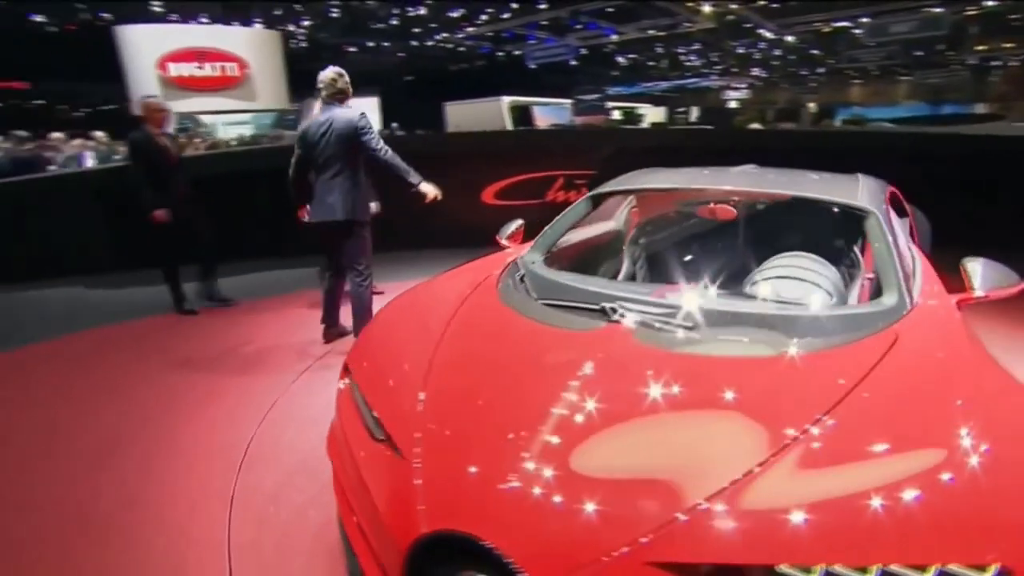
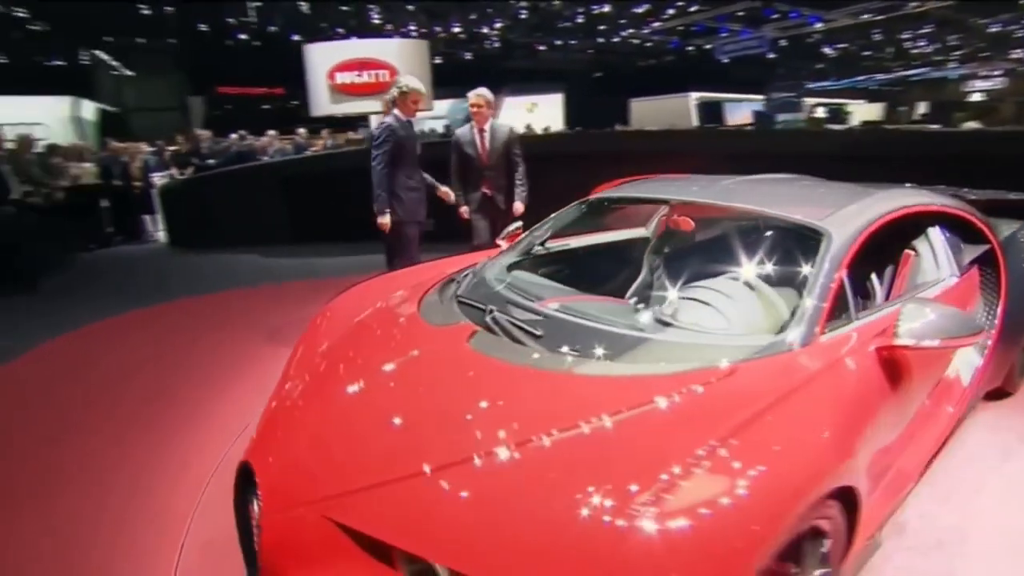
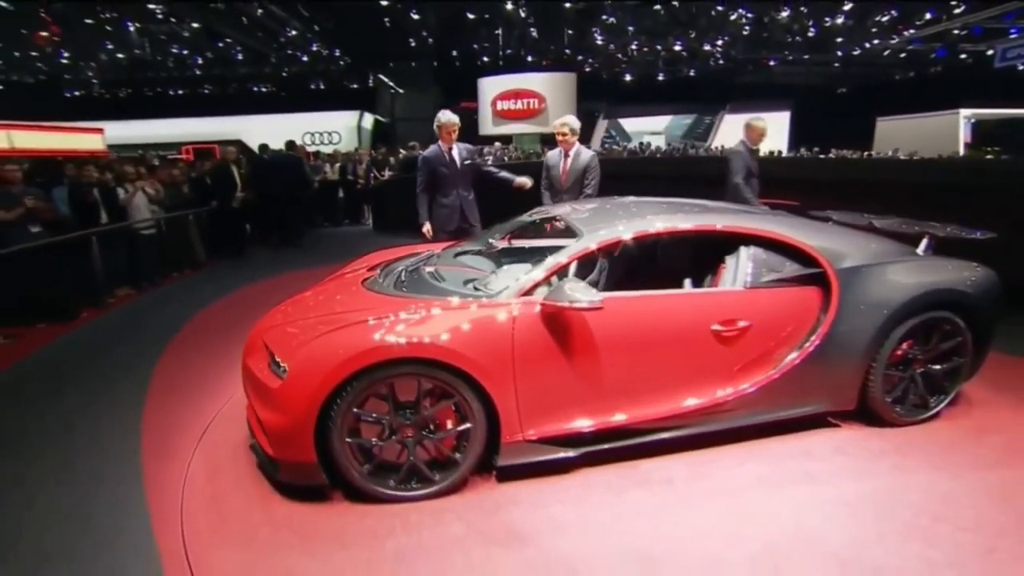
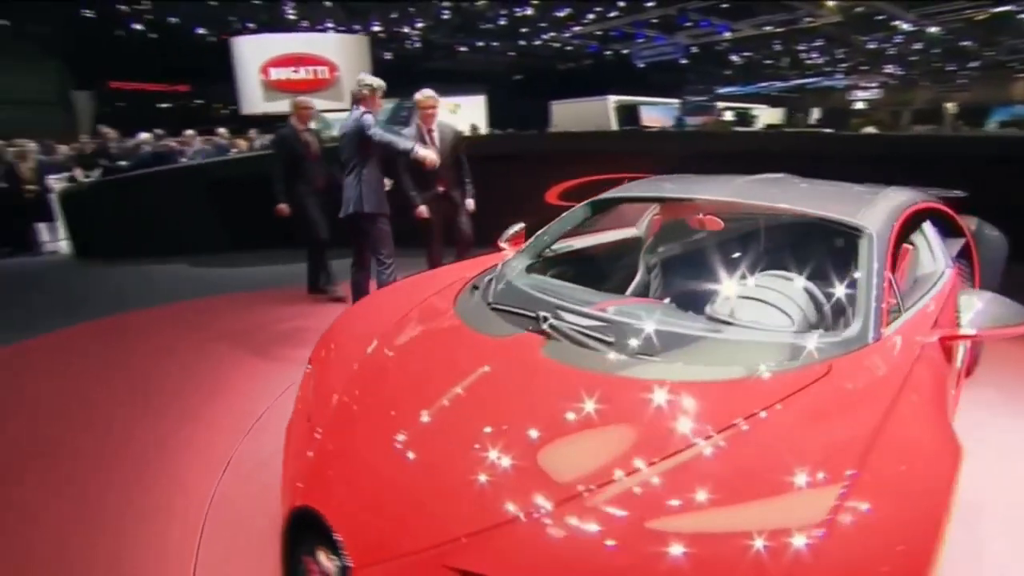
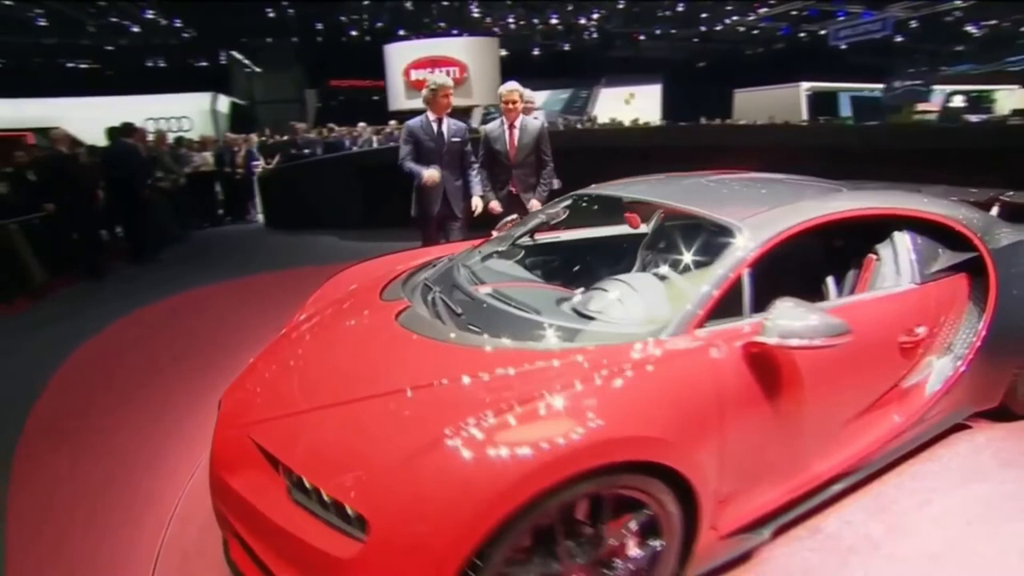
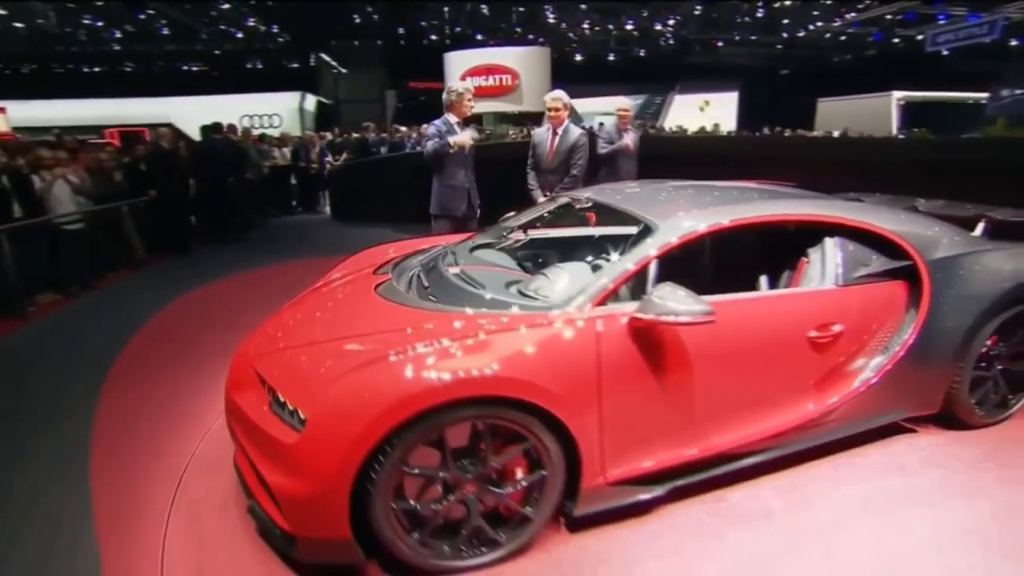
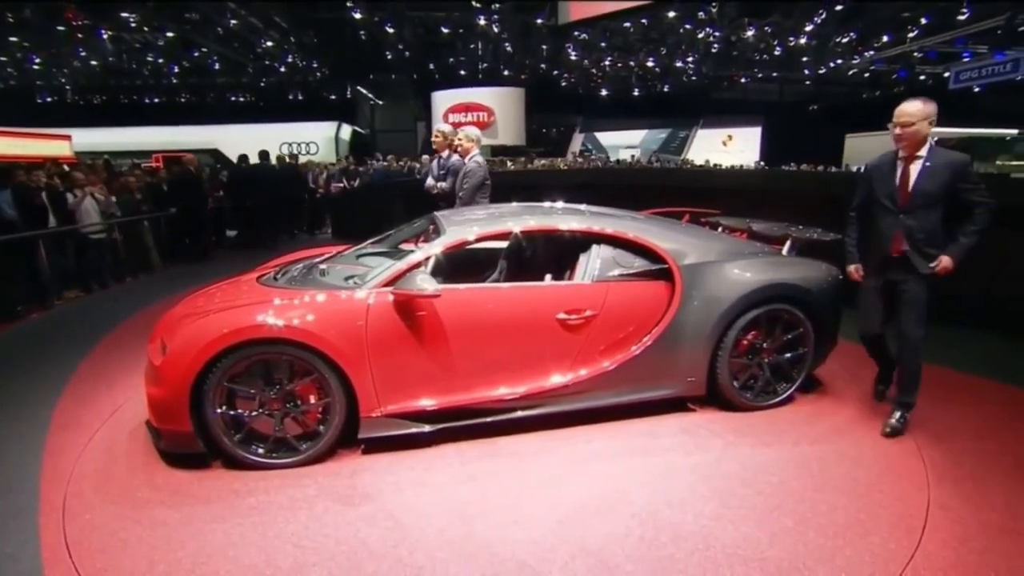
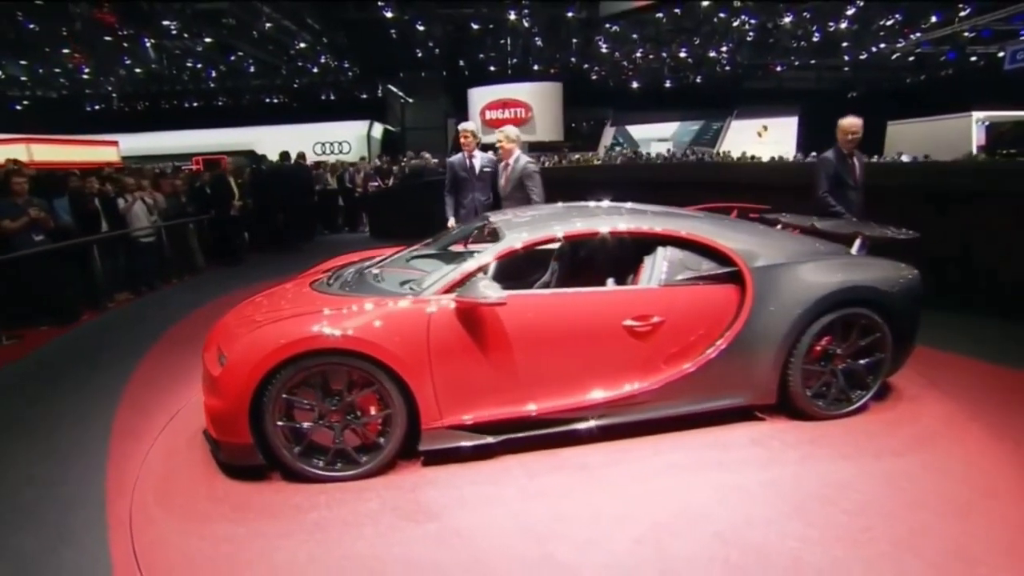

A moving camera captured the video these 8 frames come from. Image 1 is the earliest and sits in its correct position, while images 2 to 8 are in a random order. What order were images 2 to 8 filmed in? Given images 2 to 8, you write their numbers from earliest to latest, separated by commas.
4, 2, 5, 6, 3, 8, 7
